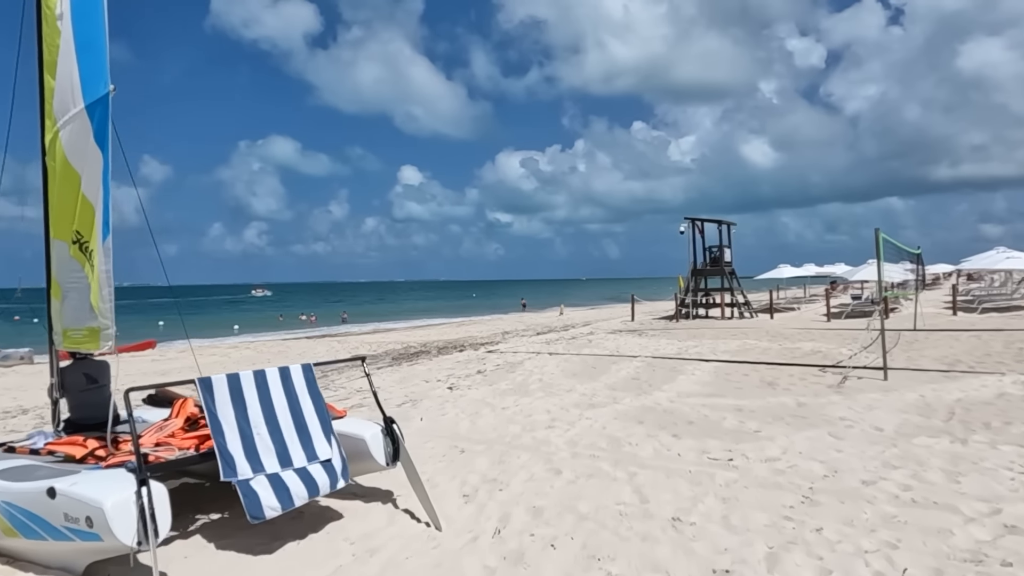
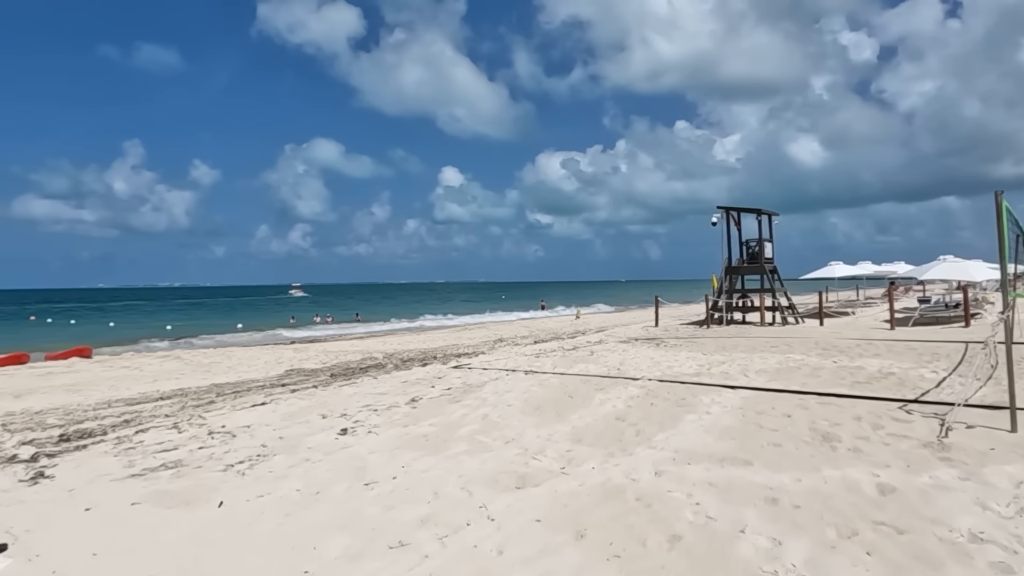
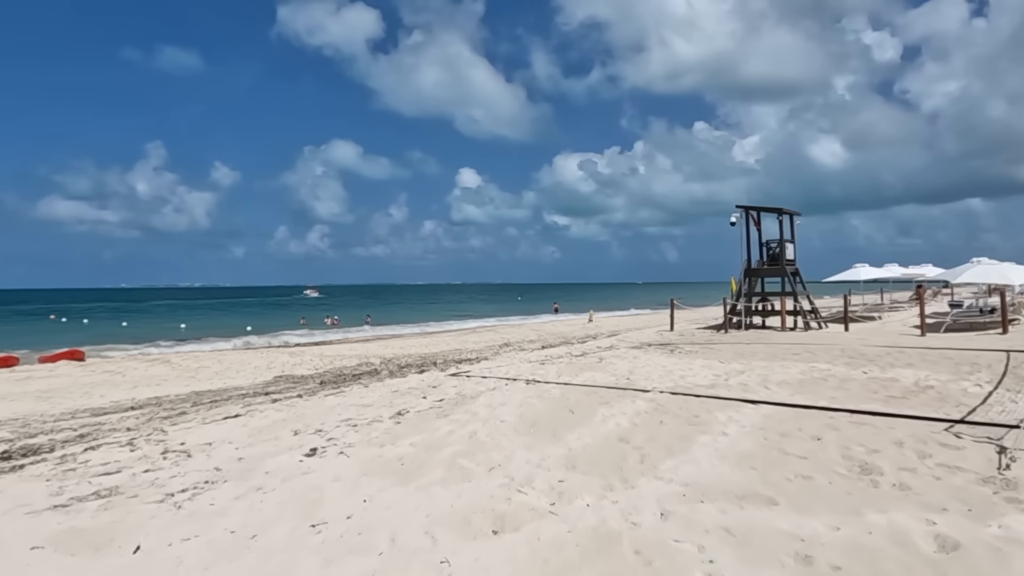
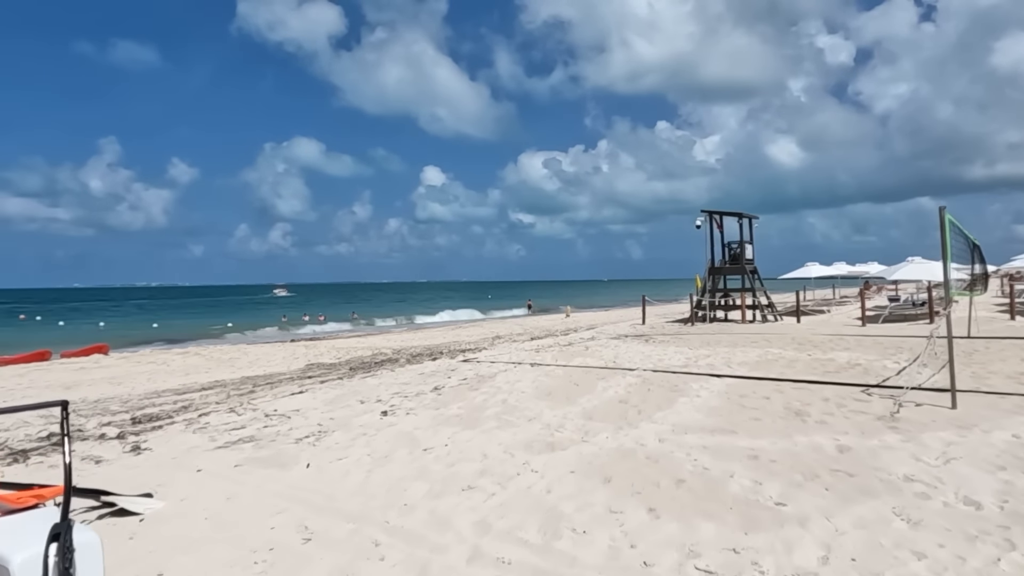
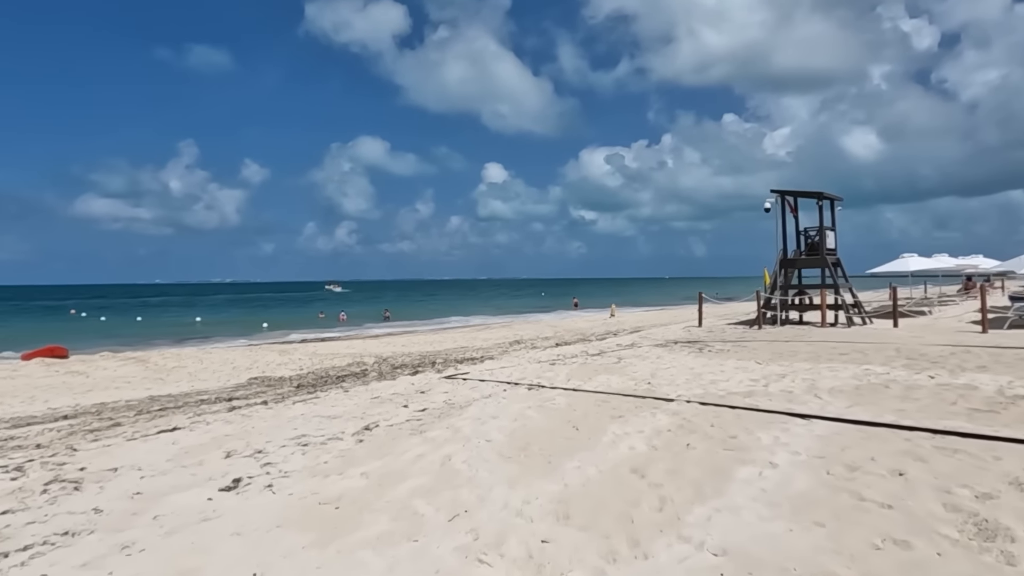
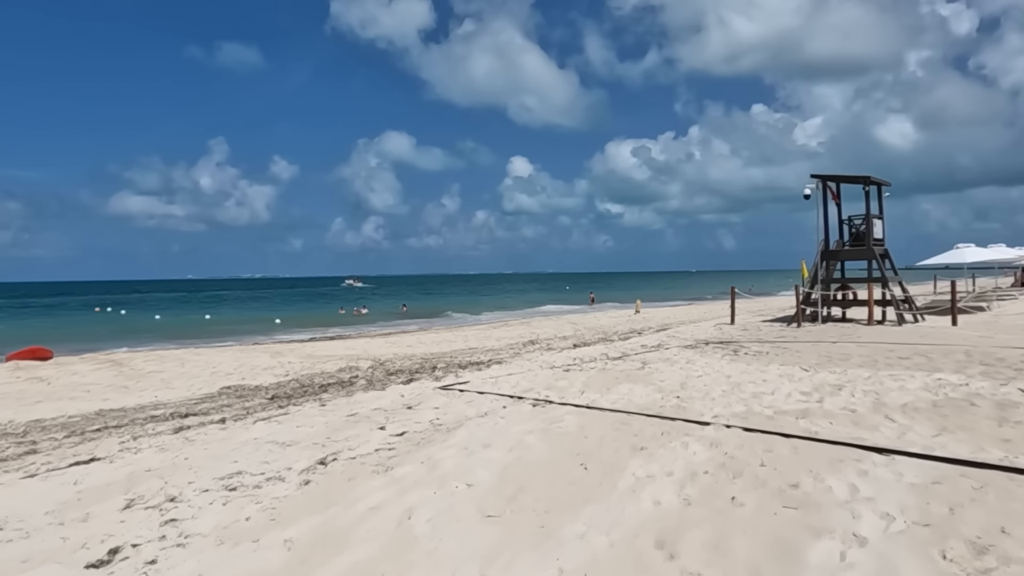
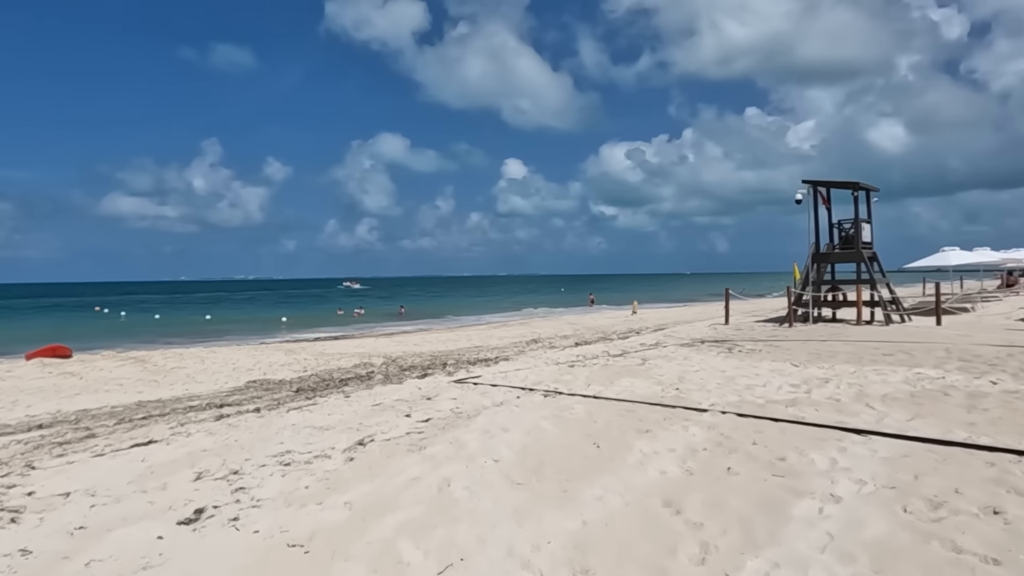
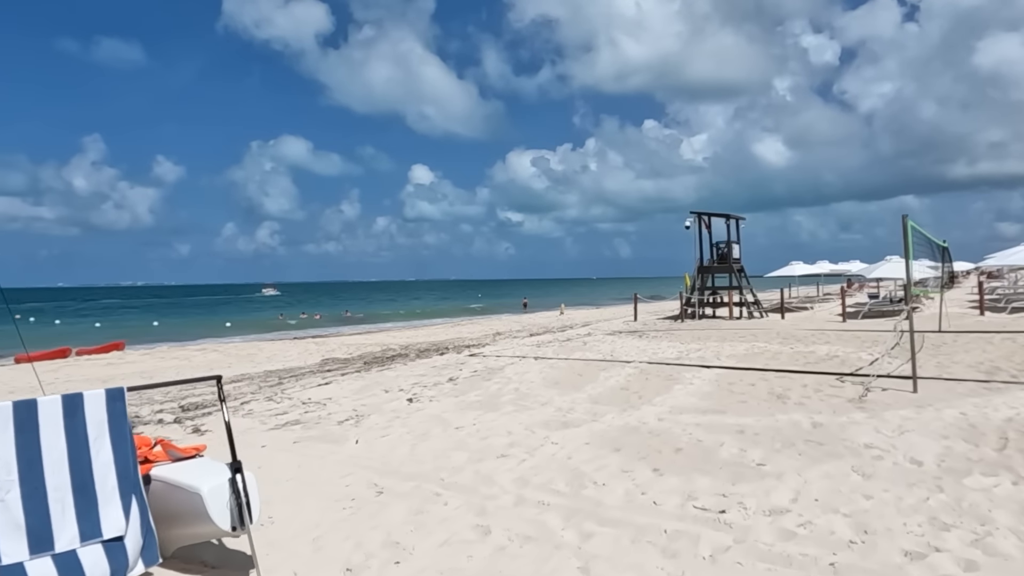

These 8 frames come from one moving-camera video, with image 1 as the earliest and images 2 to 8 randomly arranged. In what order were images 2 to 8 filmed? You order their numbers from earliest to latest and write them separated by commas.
8, 4, 2, 3, 5, 7, 6
